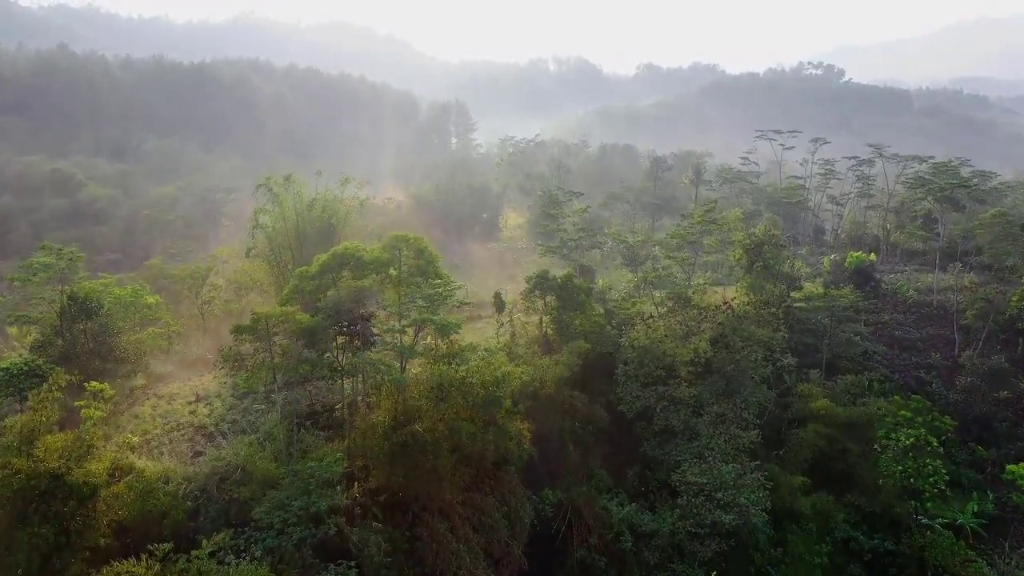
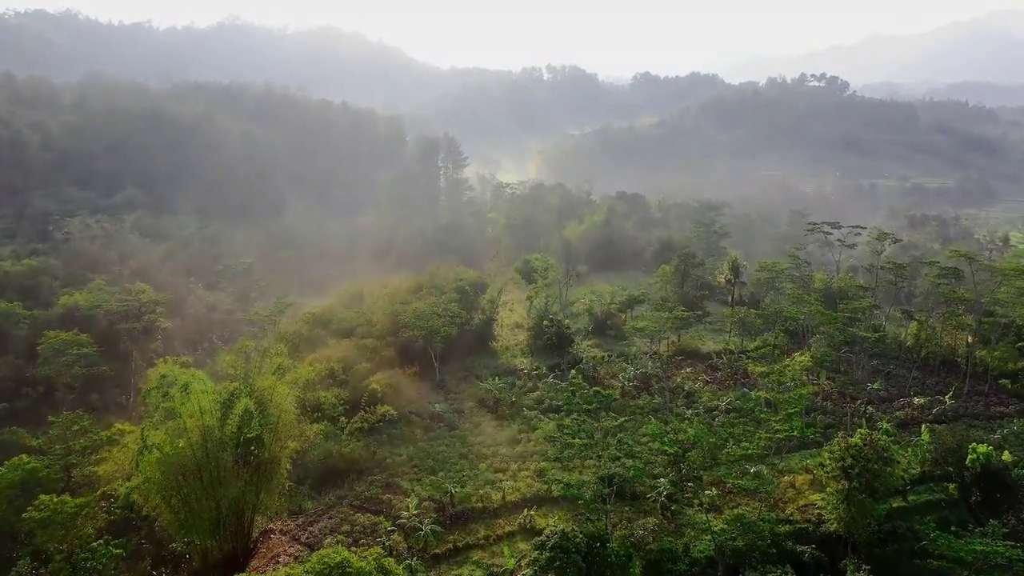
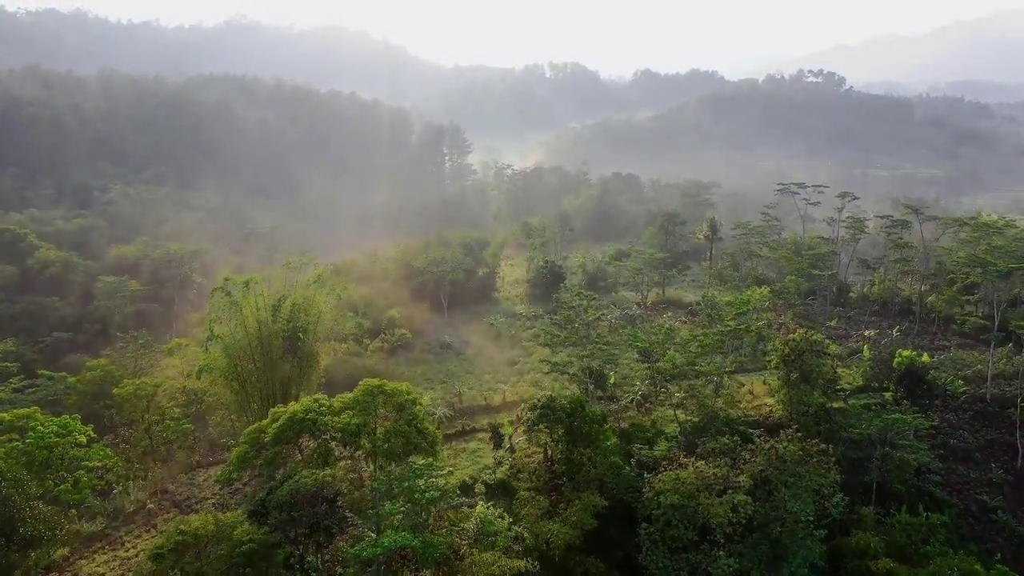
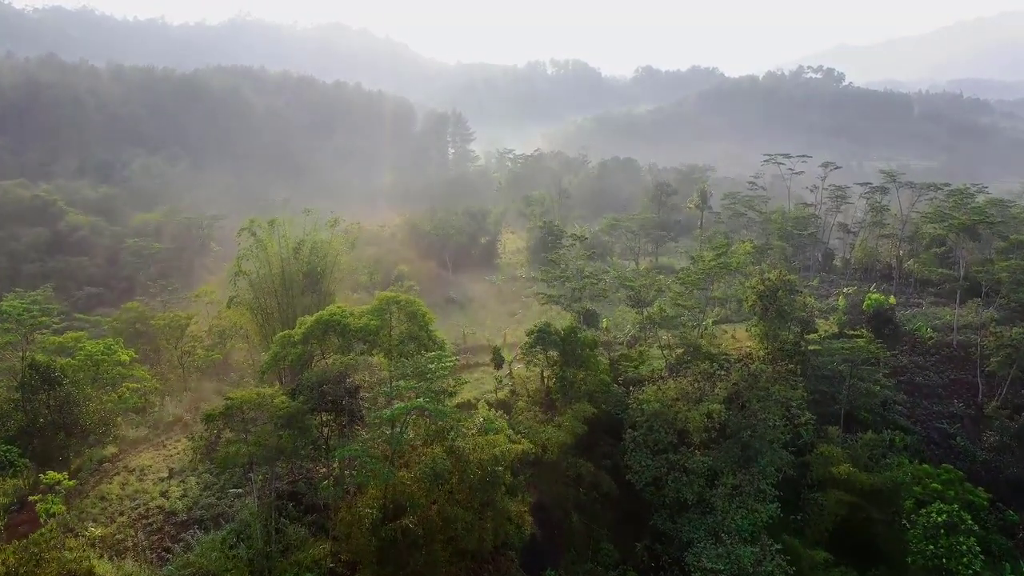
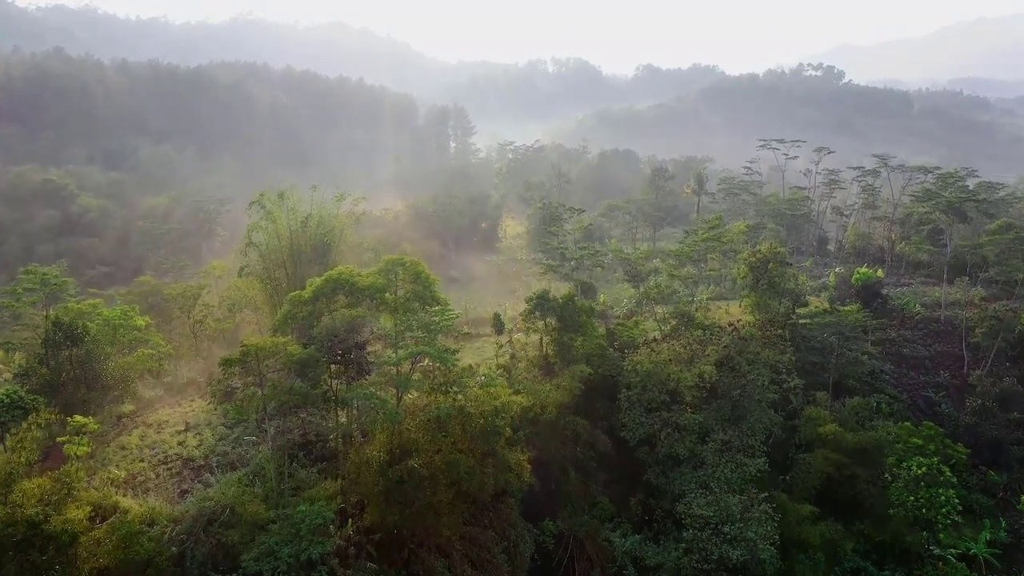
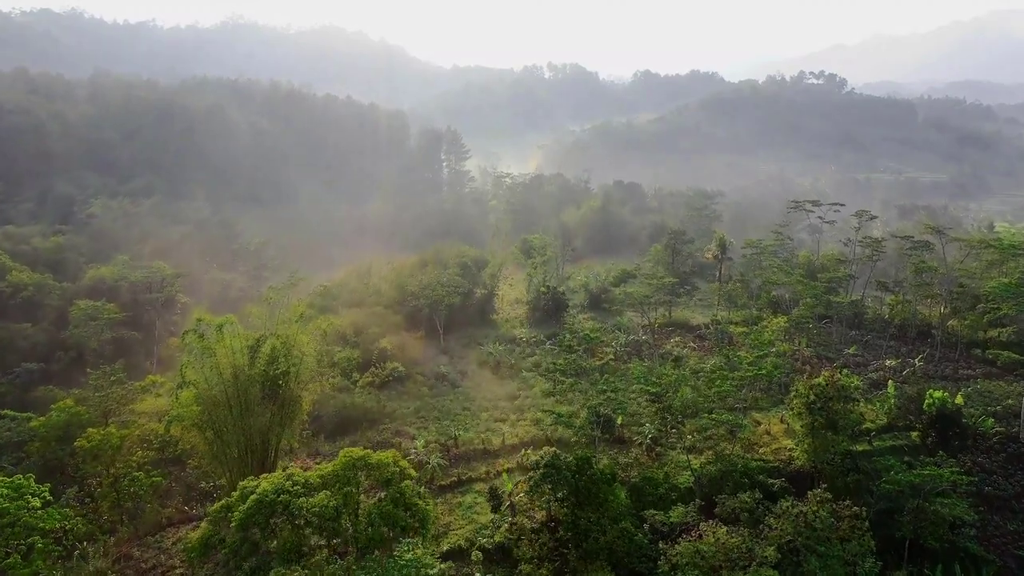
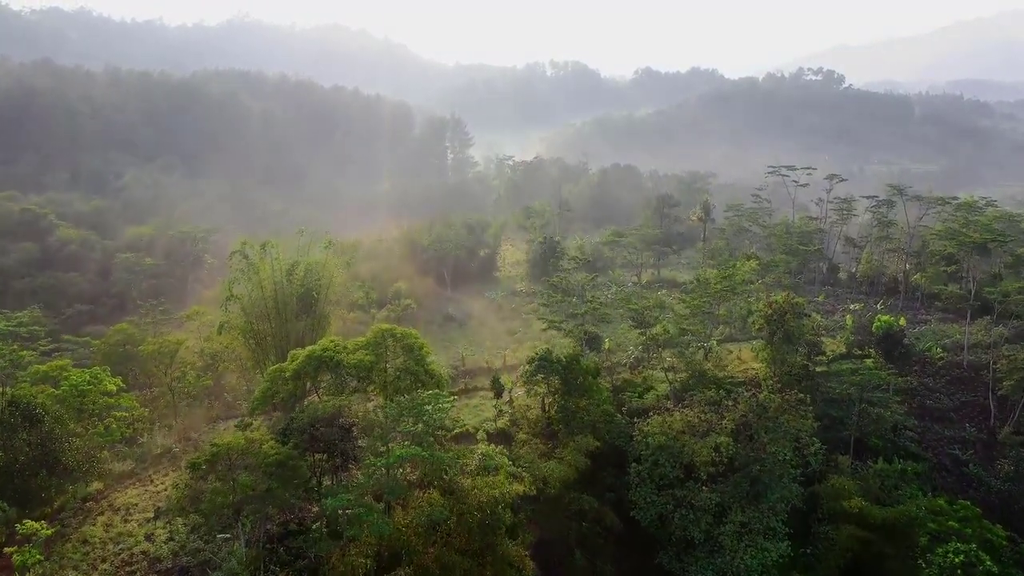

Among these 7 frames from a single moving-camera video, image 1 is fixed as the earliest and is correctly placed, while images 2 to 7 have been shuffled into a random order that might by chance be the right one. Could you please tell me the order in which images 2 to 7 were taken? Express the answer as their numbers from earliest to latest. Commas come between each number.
5, 4, 7, 3, 6, 2
